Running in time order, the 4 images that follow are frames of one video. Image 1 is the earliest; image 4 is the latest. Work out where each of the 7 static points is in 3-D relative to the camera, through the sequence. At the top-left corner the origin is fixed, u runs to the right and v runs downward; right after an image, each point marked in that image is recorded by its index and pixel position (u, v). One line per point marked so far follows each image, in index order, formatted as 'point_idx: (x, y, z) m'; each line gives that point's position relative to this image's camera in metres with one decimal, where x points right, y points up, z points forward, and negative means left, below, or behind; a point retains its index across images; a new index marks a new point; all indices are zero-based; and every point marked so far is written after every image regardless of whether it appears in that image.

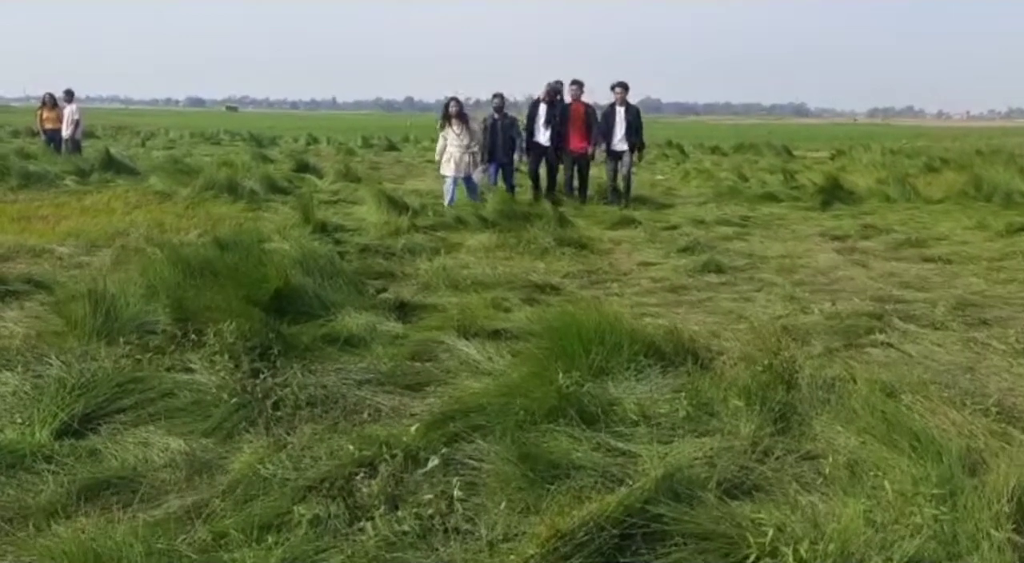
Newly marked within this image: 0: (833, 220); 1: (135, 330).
0: (+4.8, +0.9, +15.7) m
1: (-2.3, -0.3, +6.6) m
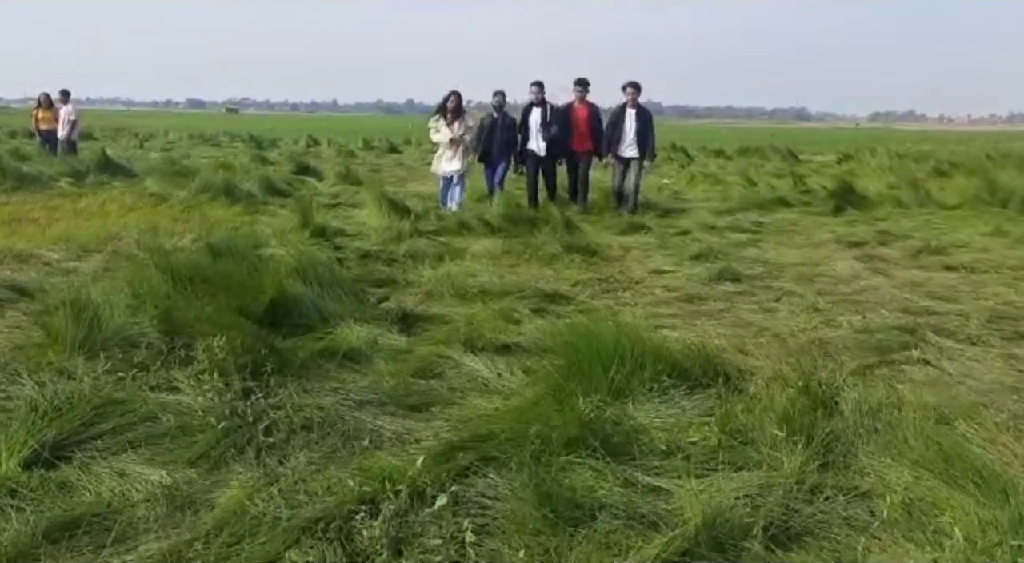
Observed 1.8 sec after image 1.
0: (+4.8, +0.8, +15.3) m
1: (-2.3, -0.4, +6.1) m
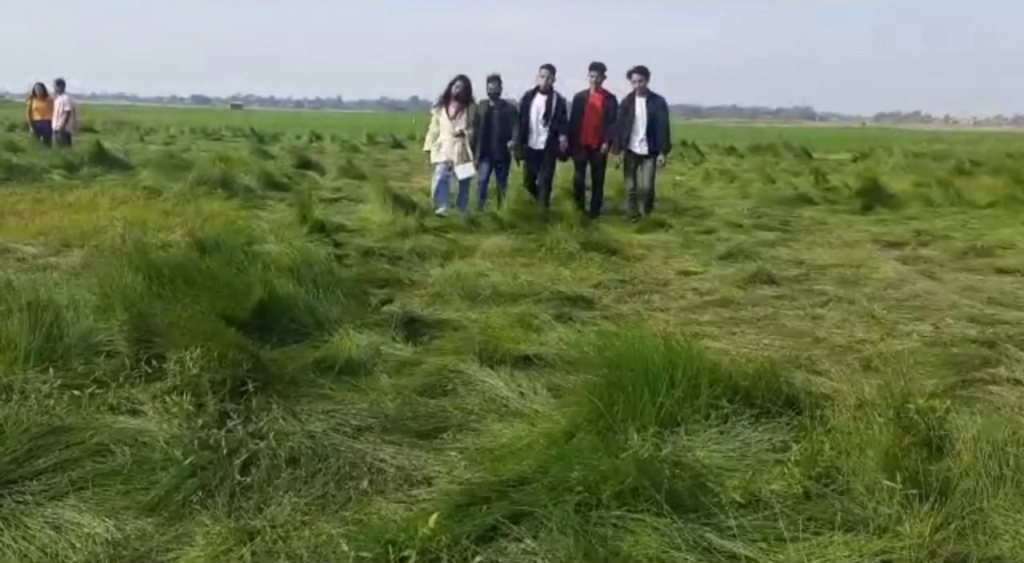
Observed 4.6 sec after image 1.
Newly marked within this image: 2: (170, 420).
0: (+5.0, +0.8, +14.4) m
1: (-2.1, -0.4, +5.2) m
2: (-1.4, -0.6, +4.3) m
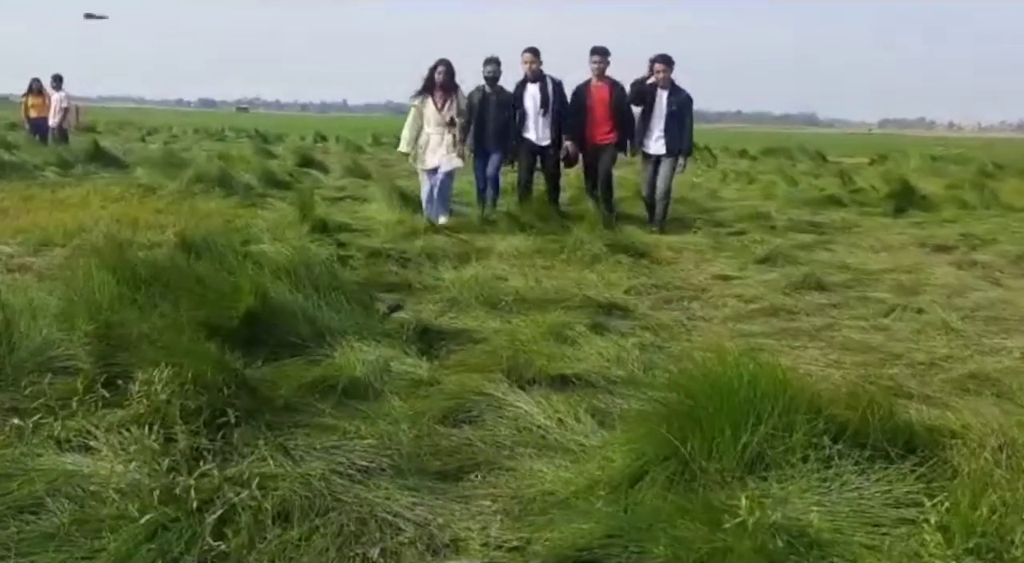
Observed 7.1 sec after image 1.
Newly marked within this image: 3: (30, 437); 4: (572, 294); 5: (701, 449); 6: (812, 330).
0: (+5.2, +0.7, +13.5) m
1: (-2.0, -0.4, +4.3) m
2: (-1.2, -0.6, +3.4) m
3: (-1.6, -0.5, +3.6) m
4: (+0.4, -0.1, +7.3) m
5: (+0.6, -0.5, +3.4) m
6: (+1.9, -0.3, +6.6) m
